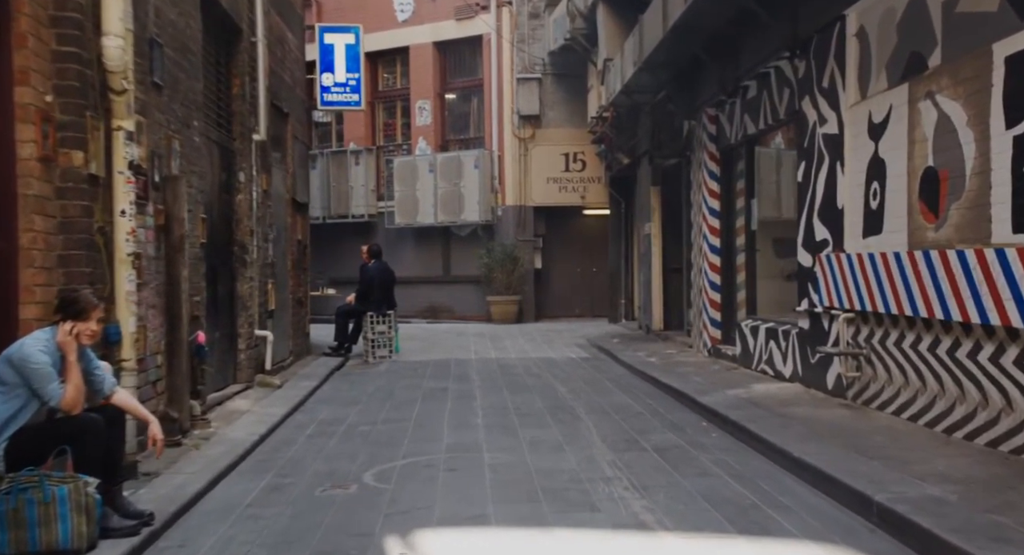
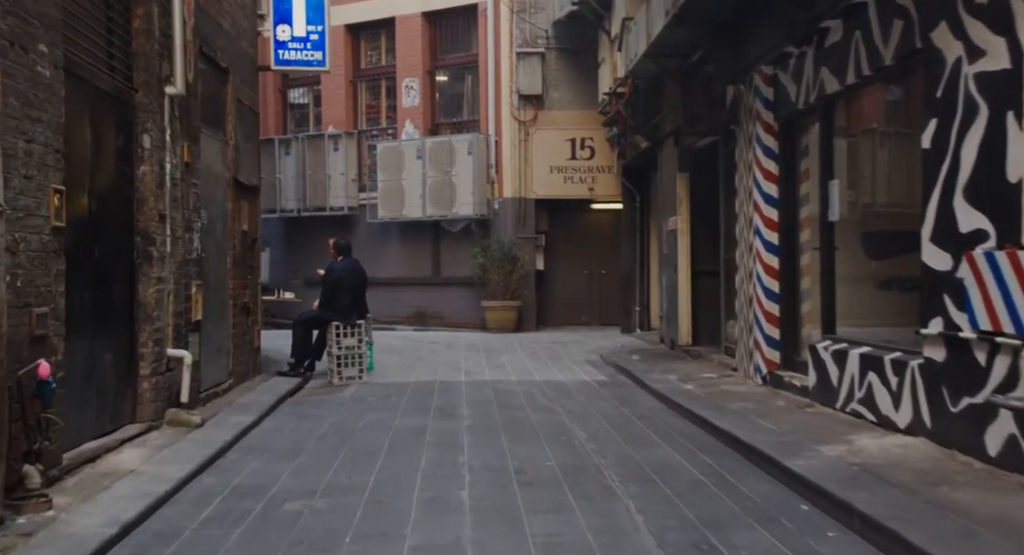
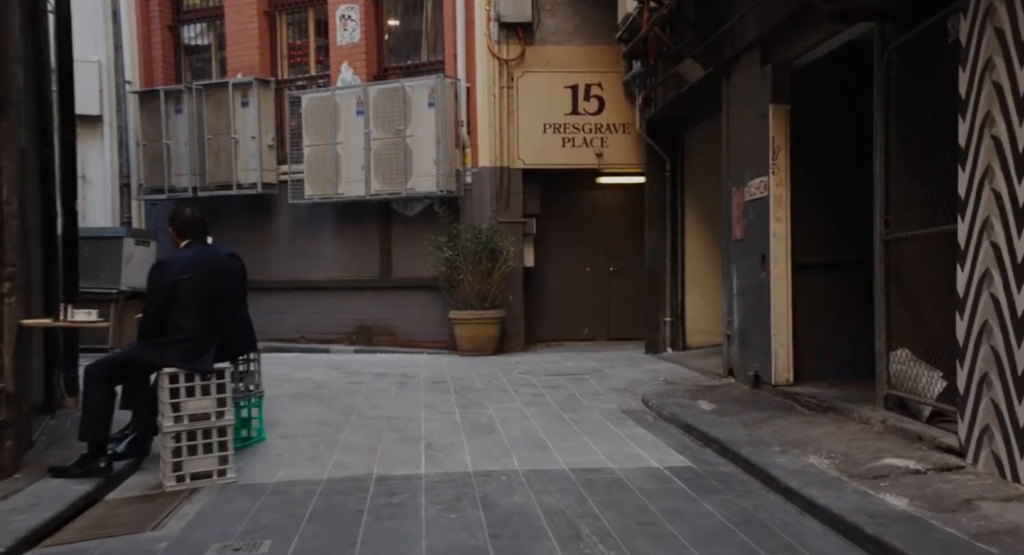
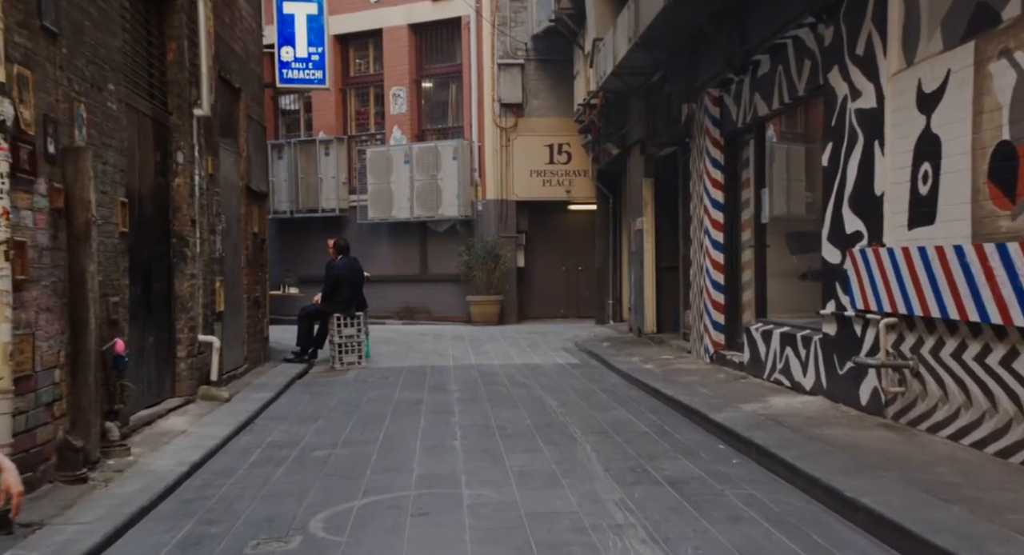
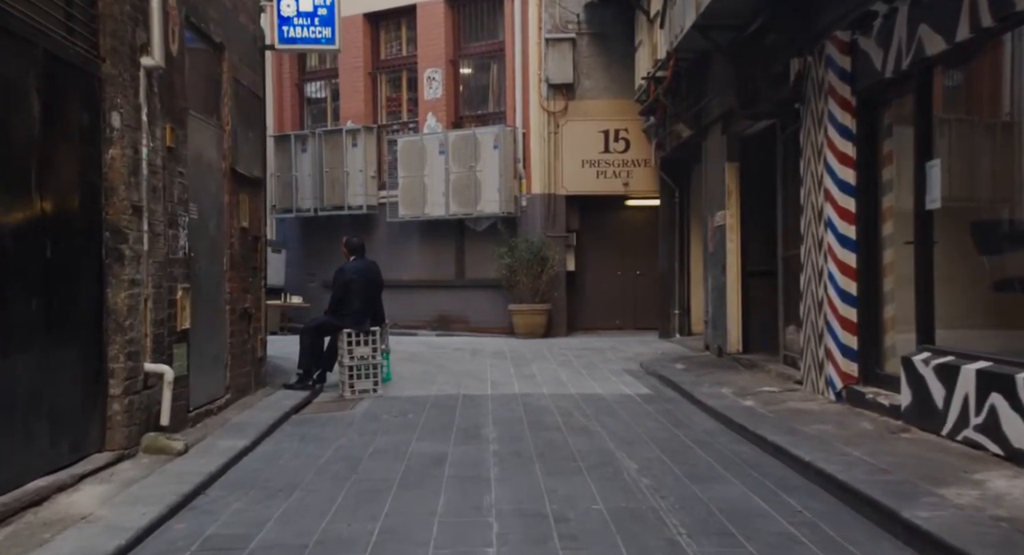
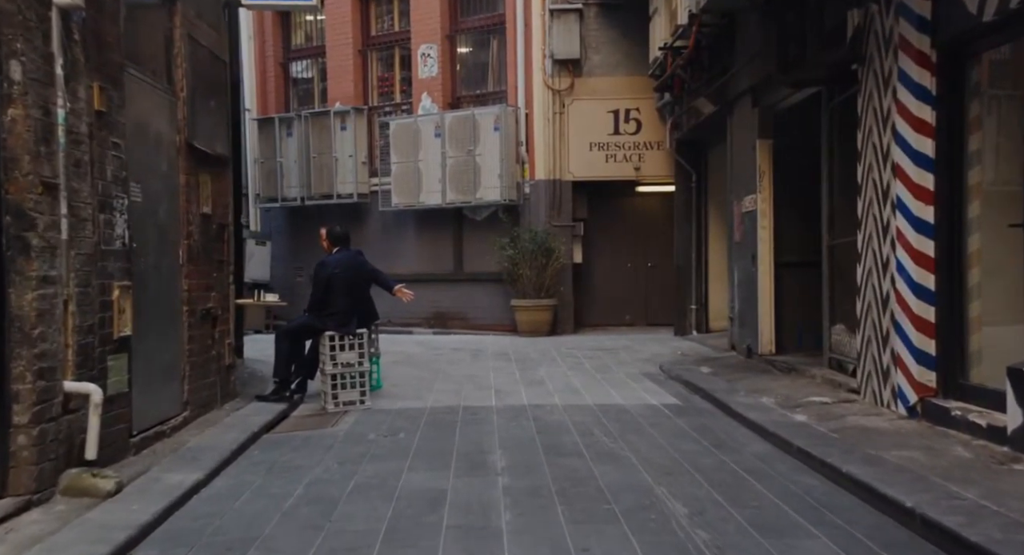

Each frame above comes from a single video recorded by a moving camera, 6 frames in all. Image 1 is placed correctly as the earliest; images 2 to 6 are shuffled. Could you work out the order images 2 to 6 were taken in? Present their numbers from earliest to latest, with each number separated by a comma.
4, 2, 5, 6, 3
